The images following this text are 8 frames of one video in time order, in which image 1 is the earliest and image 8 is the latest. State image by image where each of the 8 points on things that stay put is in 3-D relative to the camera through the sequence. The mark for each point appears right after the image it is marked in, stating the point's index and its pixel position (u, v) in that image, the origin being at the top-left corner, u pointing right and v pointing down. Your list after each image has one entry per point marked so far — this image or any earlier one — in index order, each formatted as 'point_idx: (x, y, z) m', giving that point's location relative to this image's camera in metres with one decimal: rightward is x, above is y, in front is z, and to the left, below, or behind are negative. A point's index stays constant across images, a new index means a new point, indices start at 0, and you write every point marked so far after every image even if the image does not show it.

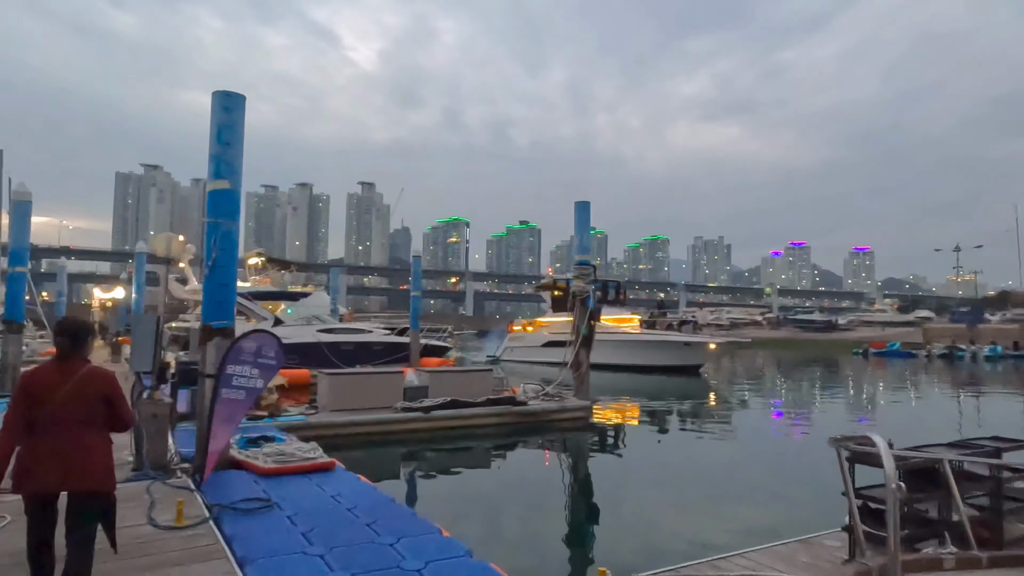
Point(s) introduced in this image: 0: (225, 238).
0: (-2.7, +0.5, +6.2) m
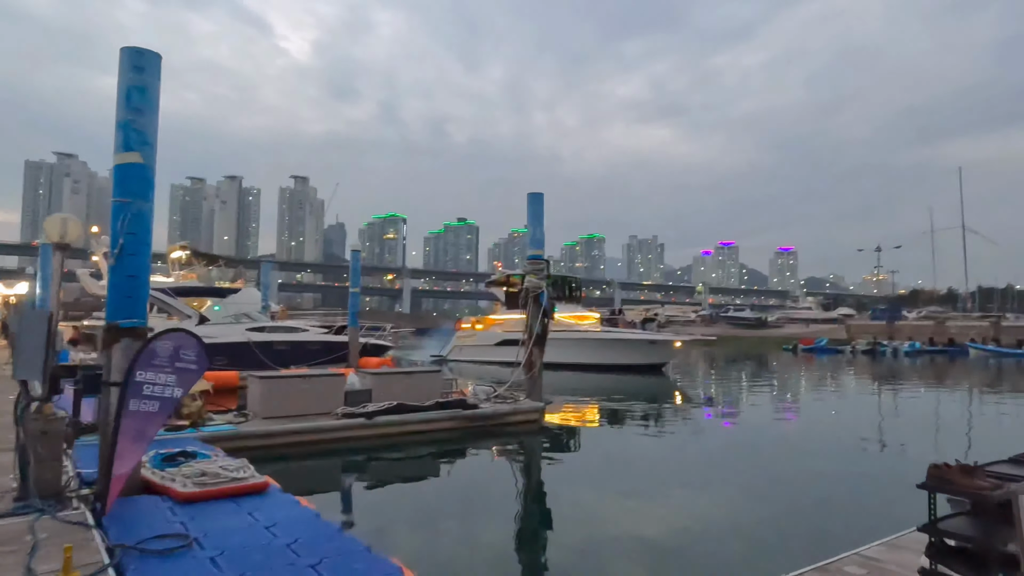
0: (-3.0, +0.5, +5.3) m
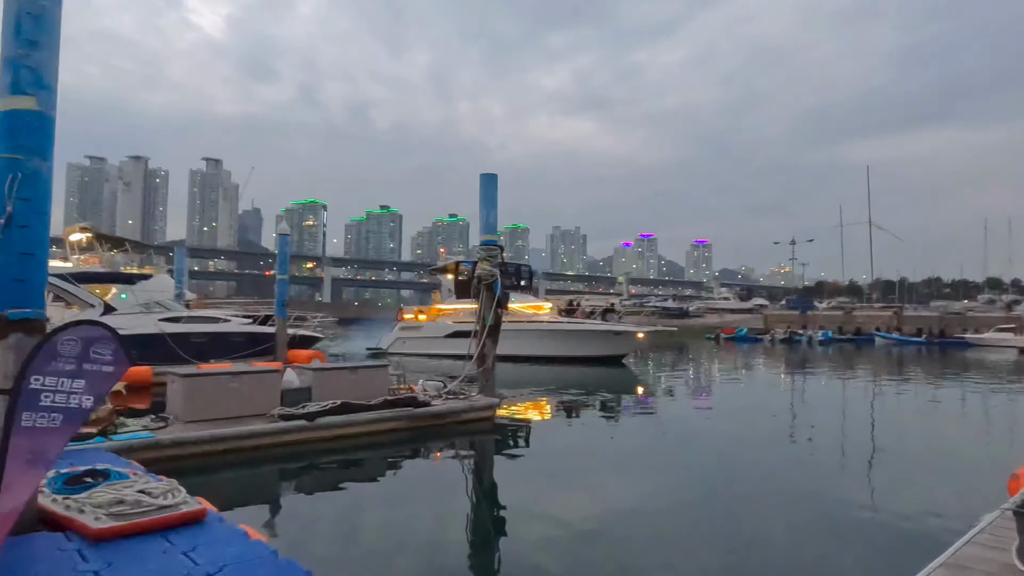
0: (-3.0, +0.7, +4.1) m
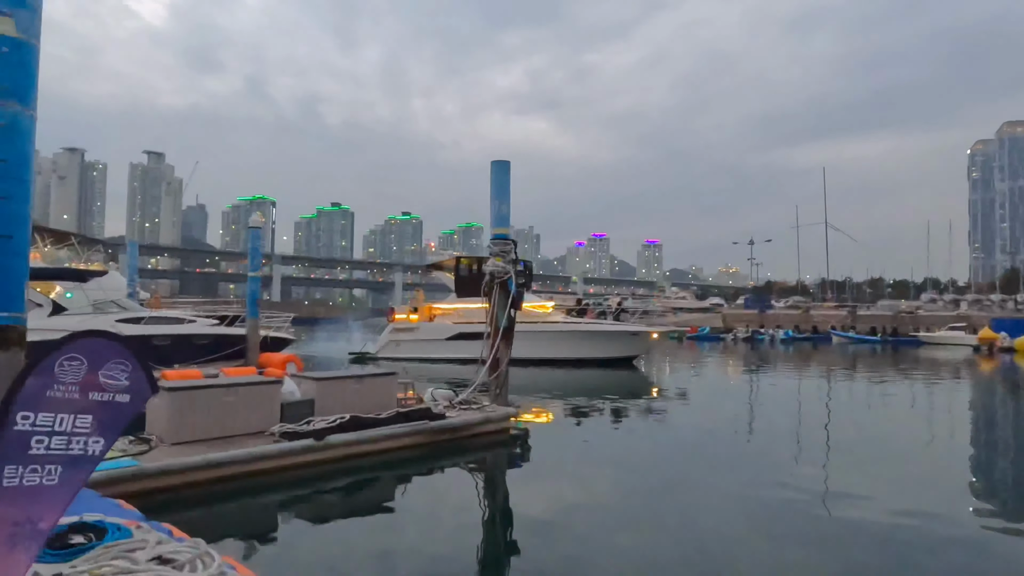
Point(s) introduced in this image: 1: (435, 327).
0: (-2.3, +0.7, +3.0) m
1: (-2.2, -1.1, +18.4) m
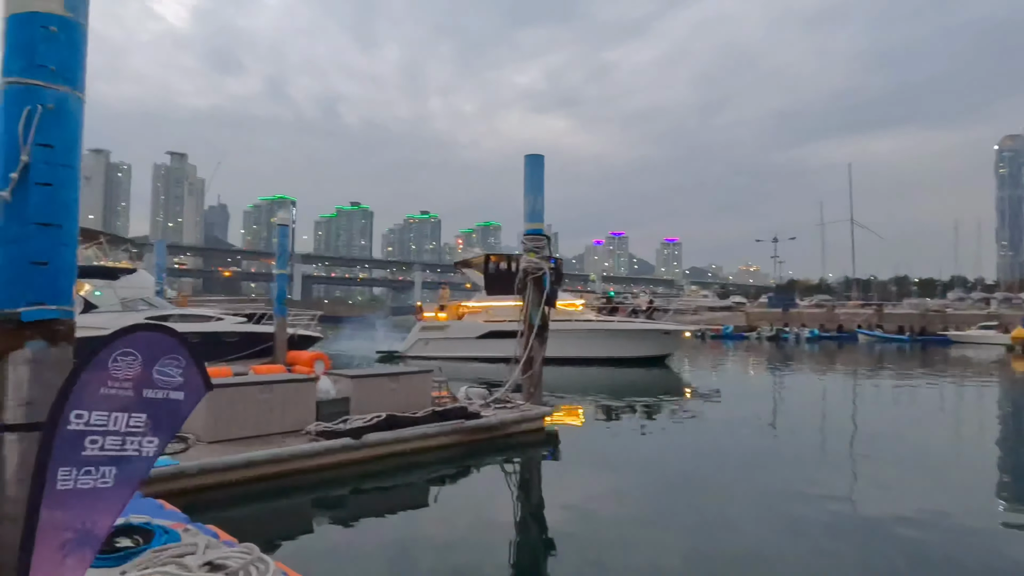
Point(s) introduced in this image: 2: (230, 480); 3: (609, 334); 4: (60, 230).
0: (-1.9, +0.7, +2.8) m
1: (-1.4, -1.0, +18.2) m
2: (-2.7, -1.8, +6.3) m
3: (+2.9, -1.3, +19.8) m
4: (-1.9, +0.2, +2.8) m
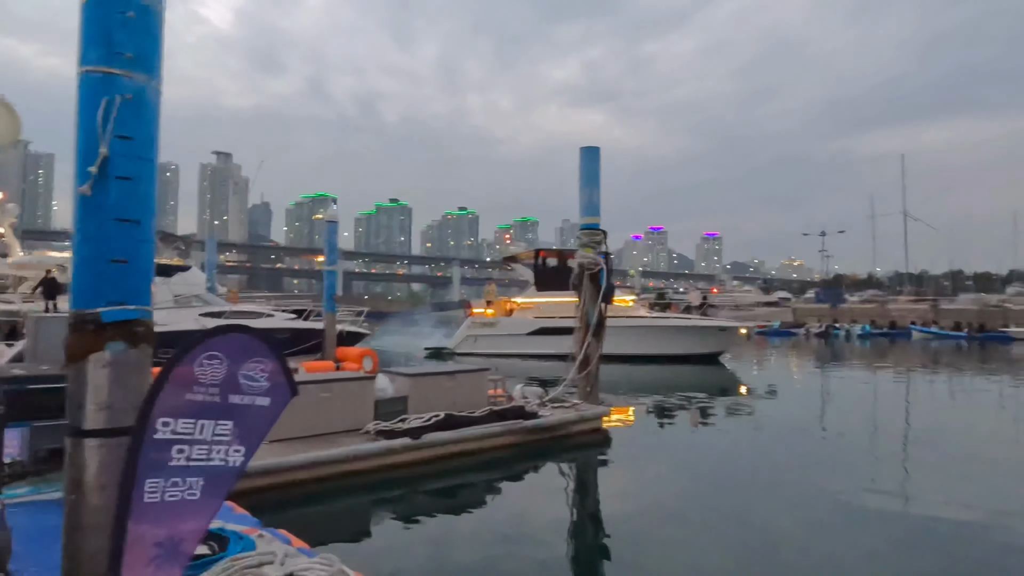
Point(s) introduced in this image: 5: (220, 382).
0: (-1.5, +0.7, +2.7) m
1: (-0.1, -0.9, +18.0) m
2: (-2.1, -1.8, +6.3) m
3: (+4.3, -1.2, +19.3) m
4: (-1.5, +0.3, +2.7) m
5: (-1.0, -0.3, +2.3) m
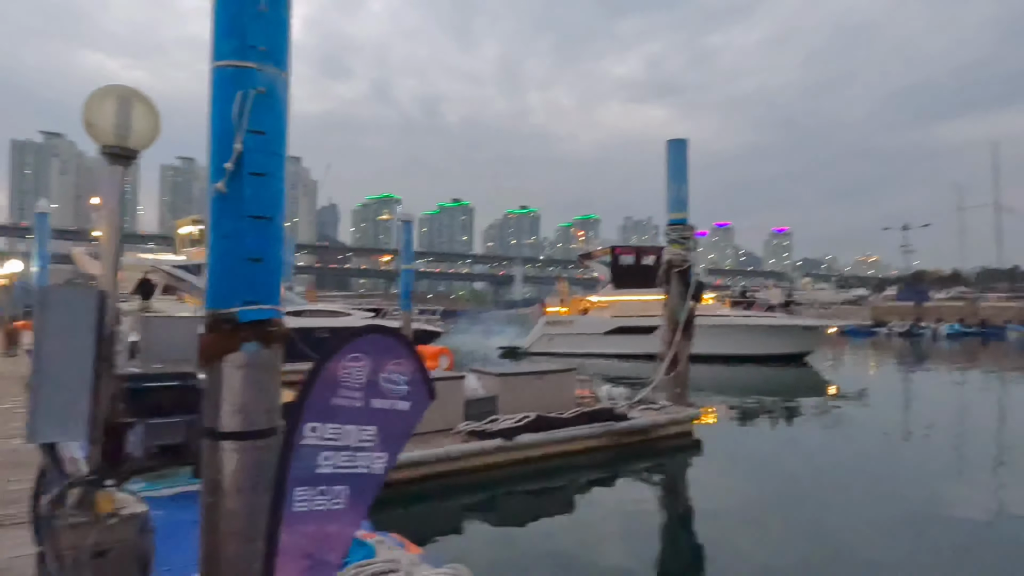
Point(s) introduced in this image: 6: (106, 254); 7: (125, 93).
0: (-1.0, +0.7, +2.6) m
1: (+1.8, -0.9, +17.8) m
2: (-1.2, -1.8, +6.2) m
3: (+6.3, -1.1, +18.7) m
4: (-1.0, +0.3, +2.6) m
5: (-0.5, -0.3, +2.2) m
6: (-1.5, +0.1, +2.4) m
7: (-1.4, +0.7, +2.4) m
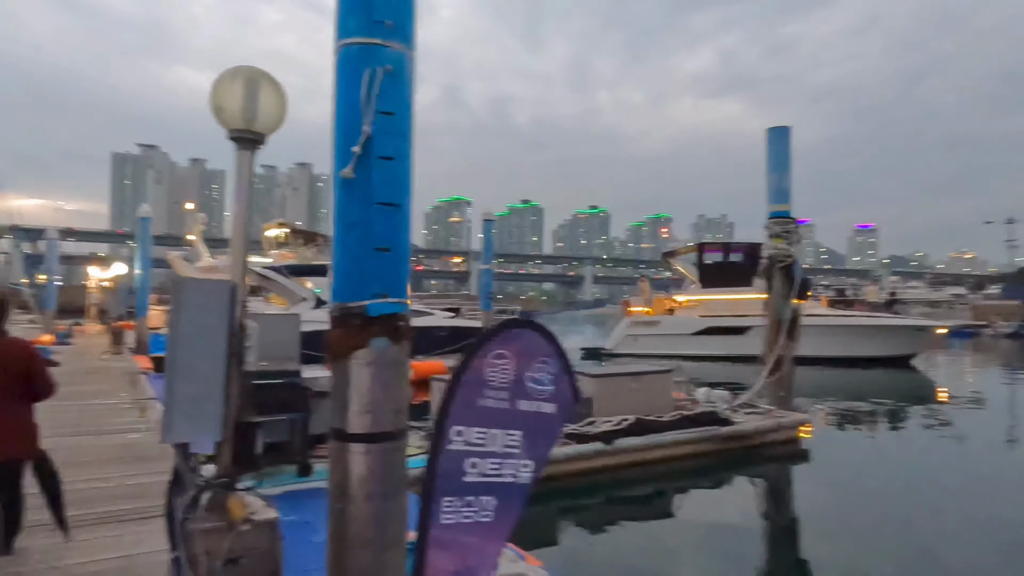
0: (-0.4, +0.8, +2.5) m
1: (+4.0, -0.8, +17.2) m
2: (-0.3, -1.8, +6.0) m
3: (+8.5, -1.1, +17.6) m
4: (-0.4, +0.3, +2.5) m
5: (0.0, -0.3, +2.0) m
6: (-0.9, +0.1, +2.3) m
7: (-0.9, +0.7, +2.3) m
